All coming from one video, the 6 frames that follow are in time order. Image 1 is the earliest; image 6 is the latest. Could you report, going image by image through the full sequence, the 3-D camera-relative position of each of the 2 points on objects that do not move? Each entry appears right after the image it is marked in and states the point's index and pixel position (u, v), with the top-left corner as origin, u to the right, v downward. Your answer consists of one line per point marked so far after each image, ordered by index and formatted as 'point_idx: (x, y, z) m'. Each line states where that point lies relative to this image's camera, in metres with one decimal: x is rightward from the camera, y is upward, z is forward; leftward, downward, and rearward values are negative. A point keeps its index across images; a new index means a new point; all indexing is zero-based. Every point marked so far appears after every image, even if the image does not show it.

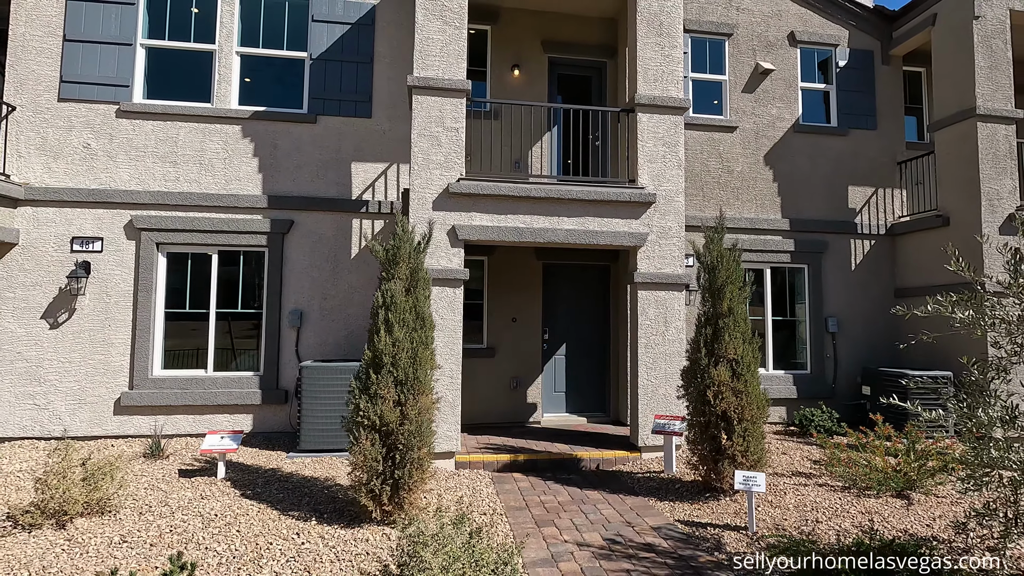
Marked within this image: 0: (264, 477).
0: (-2.6, -2.0, +5.6) m
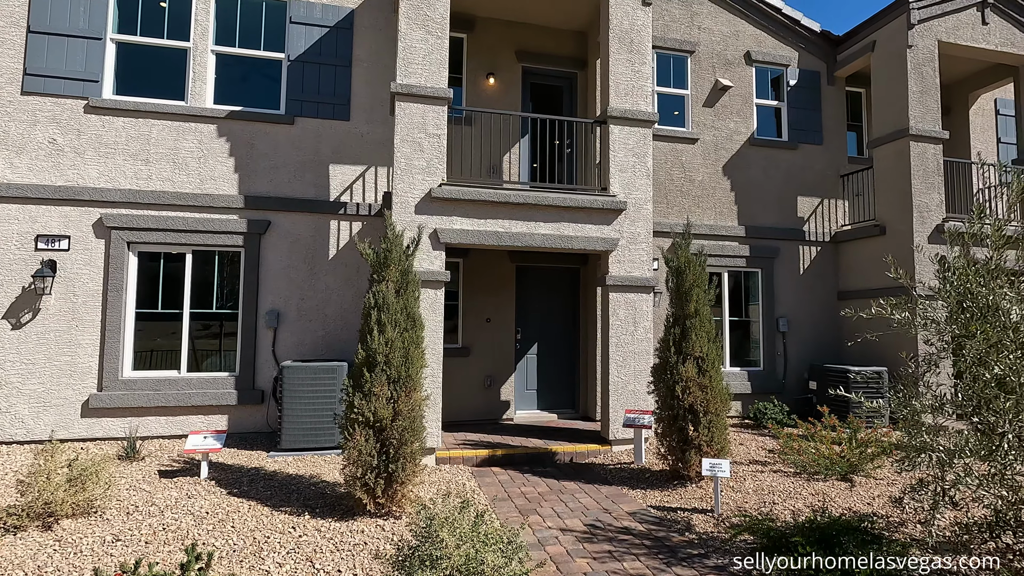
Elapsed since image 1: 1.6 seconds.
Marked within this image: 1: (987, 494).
0: (-2.8, -2.0, +5.6) m
1: (+3.3, -1.4, +3.7) m
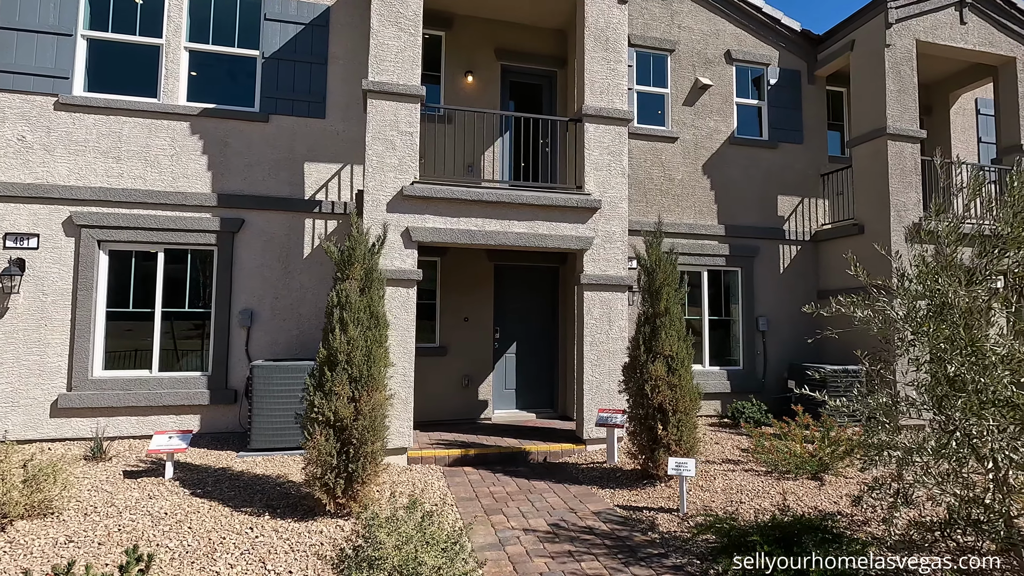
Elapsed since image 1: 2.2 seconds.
0: (-3.1, -1.9, +5.6) m
1: (+3.0, -1.4, +3.7) m
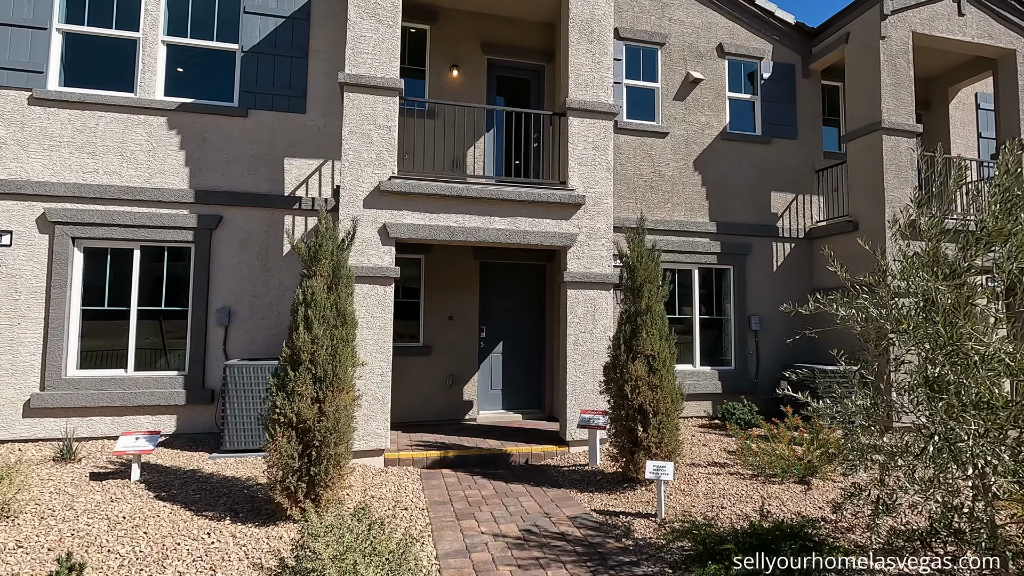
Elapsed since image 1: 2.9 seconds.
0: (-3.3, -1.9, +5.4) m
1: (+2.7, -1.4, +3.5) m
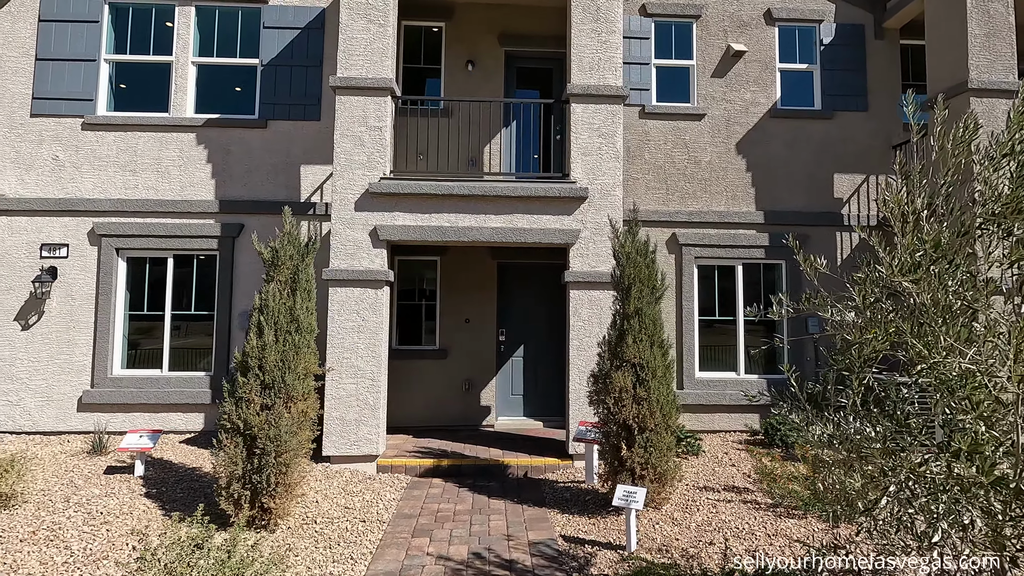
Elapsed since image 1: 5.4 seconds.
0: (-3.5, -2.0, +5.7) m
1: (+2.1, -1.4, +2.7) m
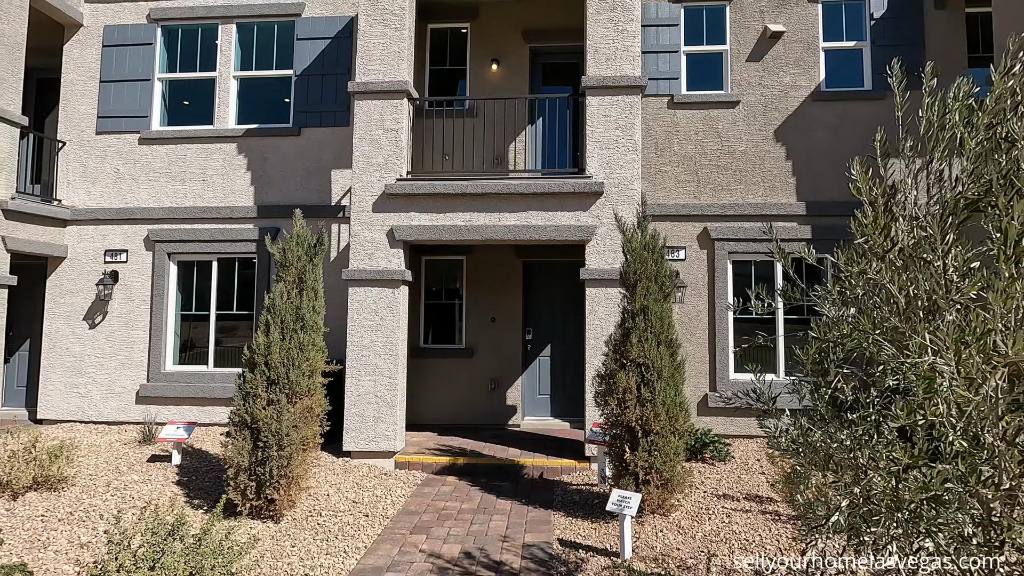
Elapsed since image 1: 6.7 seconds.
0: (-3.4, -2.0, +6.0) m
1: (+1.8, -1.4, +2.4) m
